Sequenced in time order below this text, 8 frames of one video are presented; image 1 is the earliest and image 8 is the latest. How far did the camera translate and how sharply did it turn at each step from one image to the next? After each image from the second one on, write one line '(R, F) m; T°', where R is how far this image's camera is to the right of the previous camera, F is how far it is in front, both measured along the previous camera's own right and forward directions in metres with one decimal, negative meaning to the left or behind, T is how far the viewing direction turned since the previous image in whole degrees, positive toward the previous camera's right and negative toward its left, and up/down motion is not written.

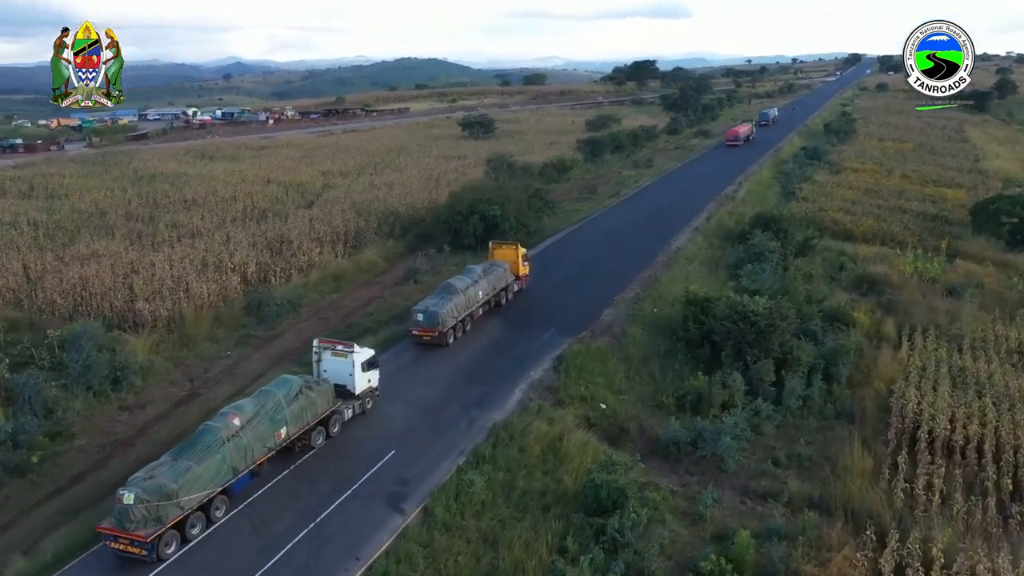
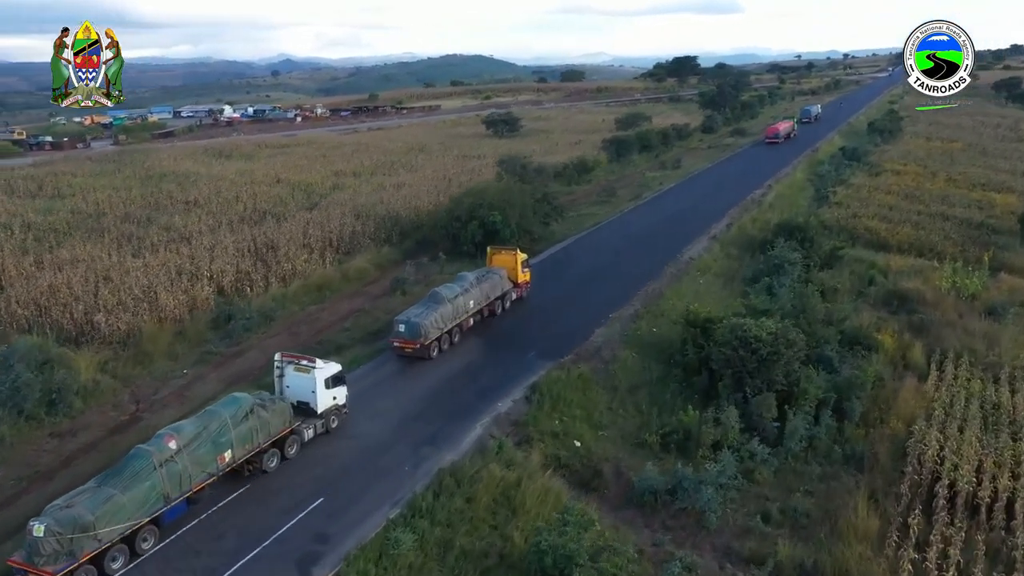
(+1.3, +1.5) m; -3°
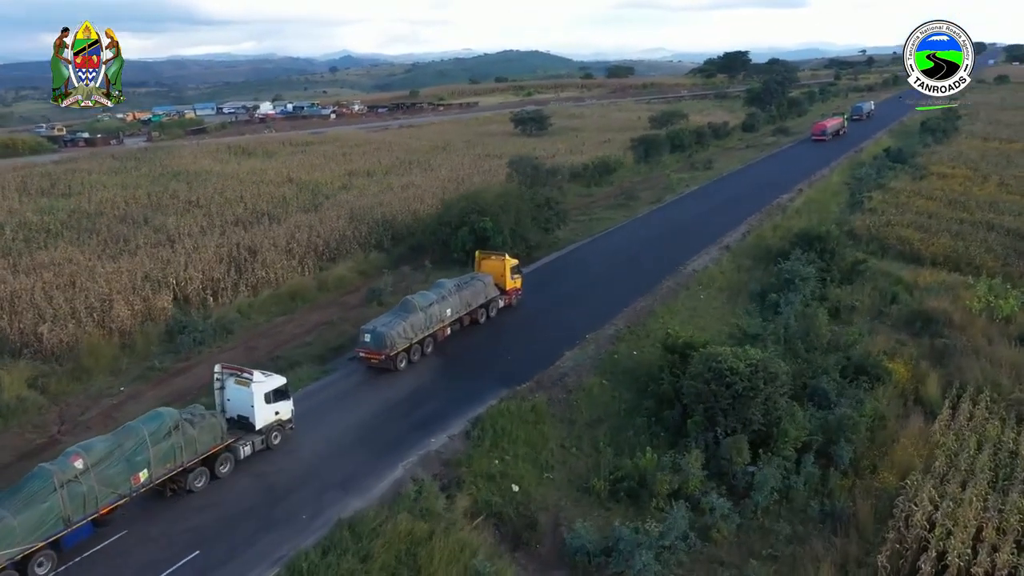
(+1.7, +1.5) m; -4°
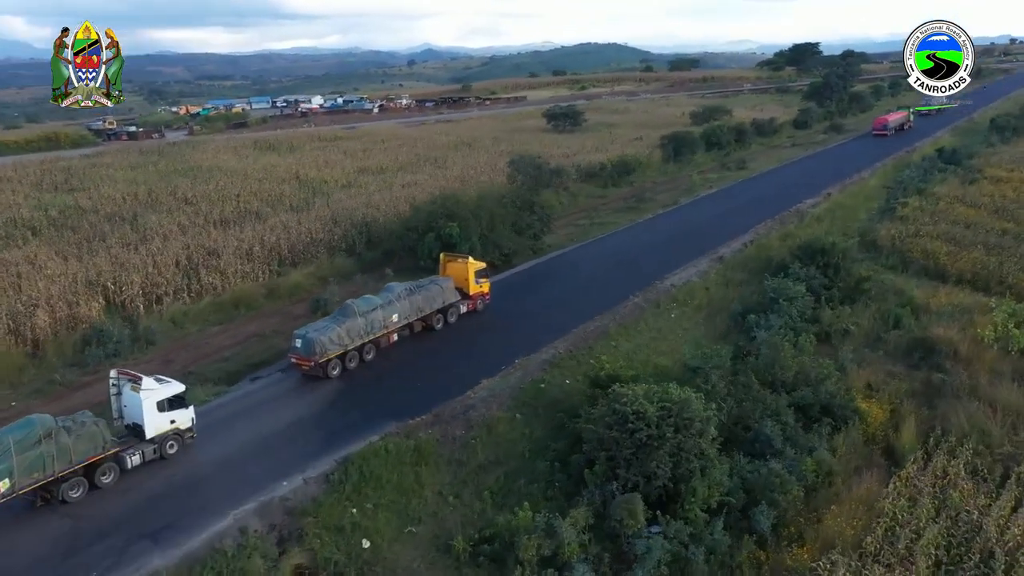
(+2.8, +1.6) m; -5°
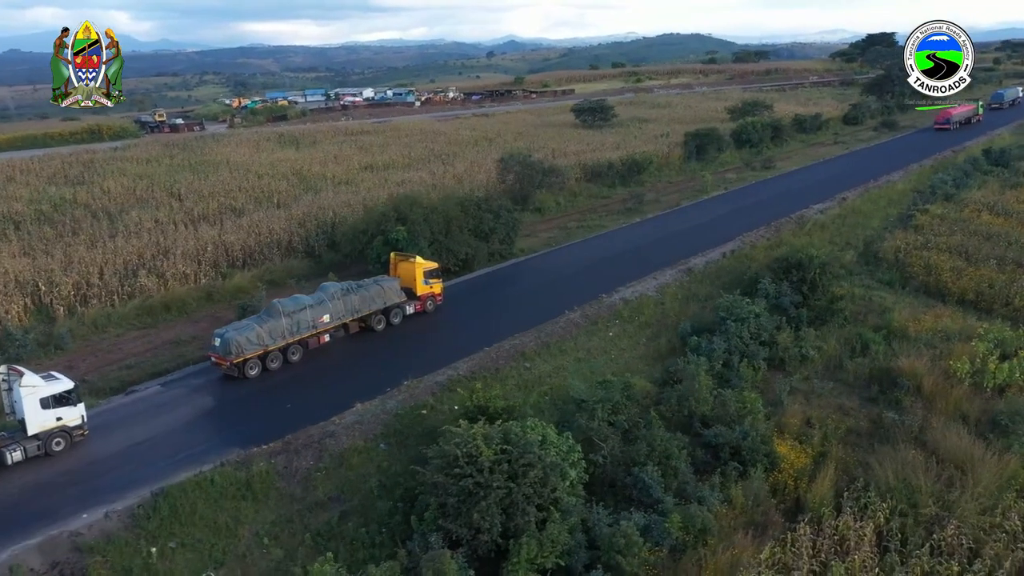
(+3.1, +1.3) m; -6°
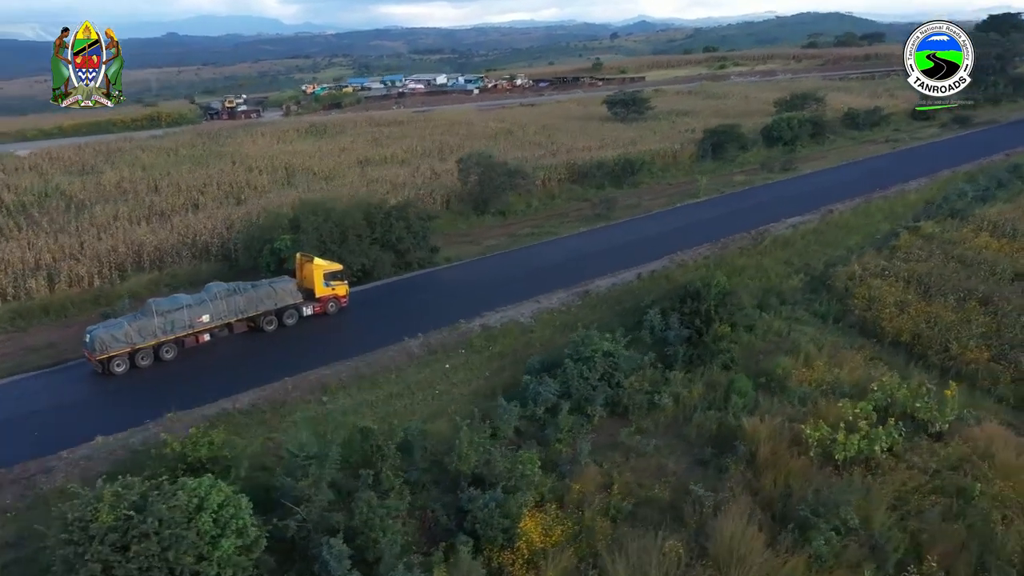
(+5.4, +1.7) m; -9°
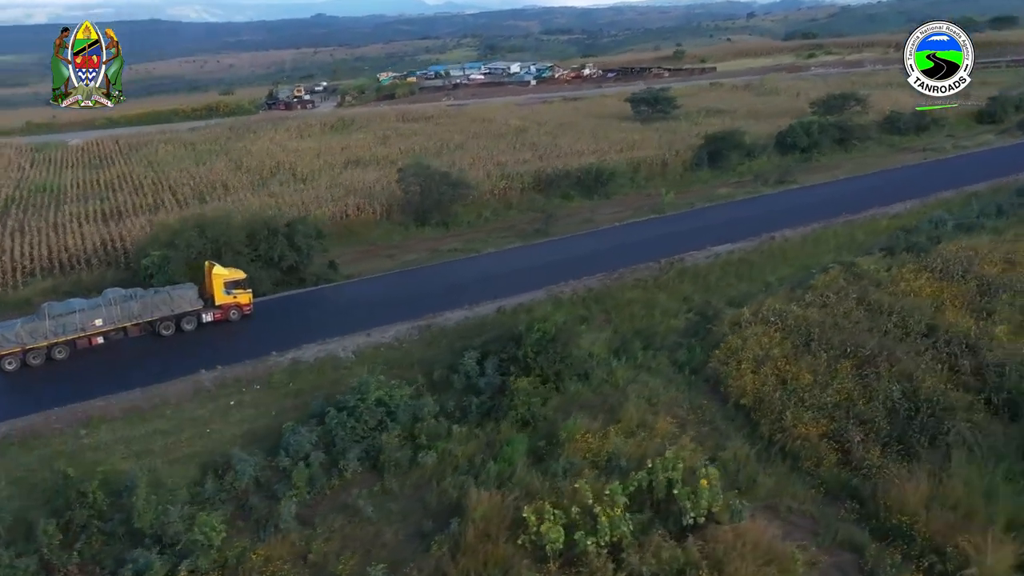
(+6.0, +1.4) m; -9°
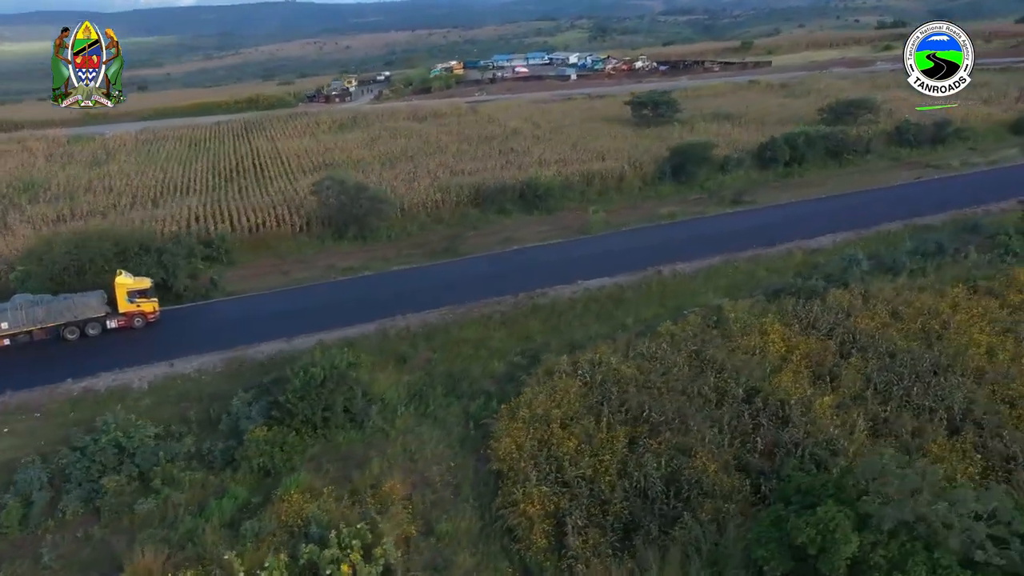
(+6.2, +1.2) m; -8°
